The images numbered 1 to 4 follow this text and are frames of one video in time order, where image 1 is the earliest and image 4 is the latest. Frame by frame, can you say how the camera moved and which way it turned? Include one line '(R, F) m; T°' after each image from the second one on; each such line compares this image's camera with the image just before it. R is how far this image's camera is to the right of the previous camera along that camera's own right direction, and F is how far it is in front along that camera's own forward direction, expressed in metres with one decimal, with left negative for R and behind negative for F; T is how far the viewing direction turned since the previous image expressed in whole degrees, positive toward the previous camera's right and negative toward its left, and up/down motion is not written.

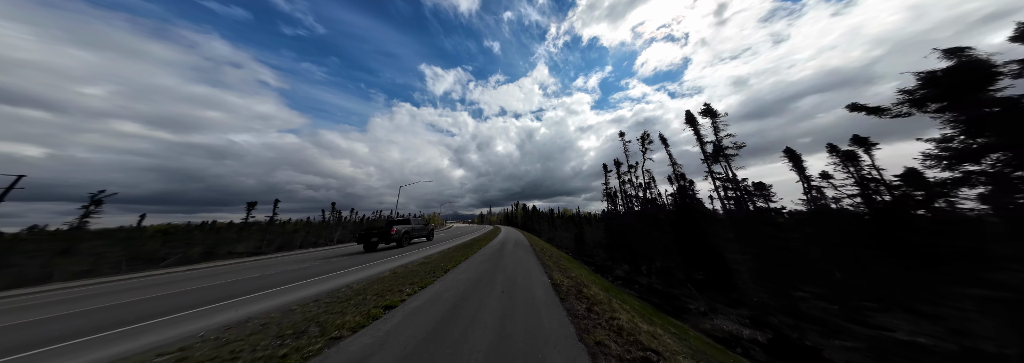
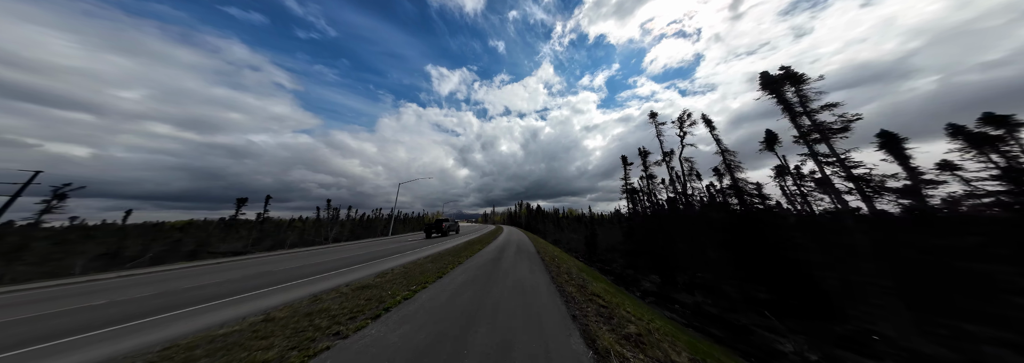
(0.0, +0.9) m; -1°
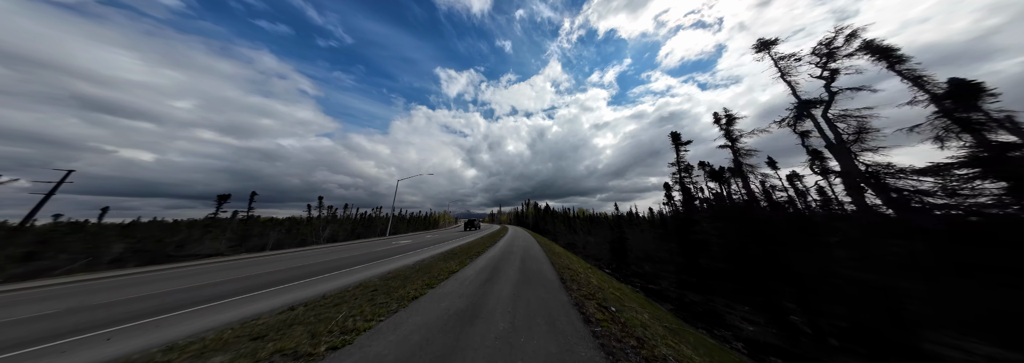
(+0.1, +1.6) m; -3°
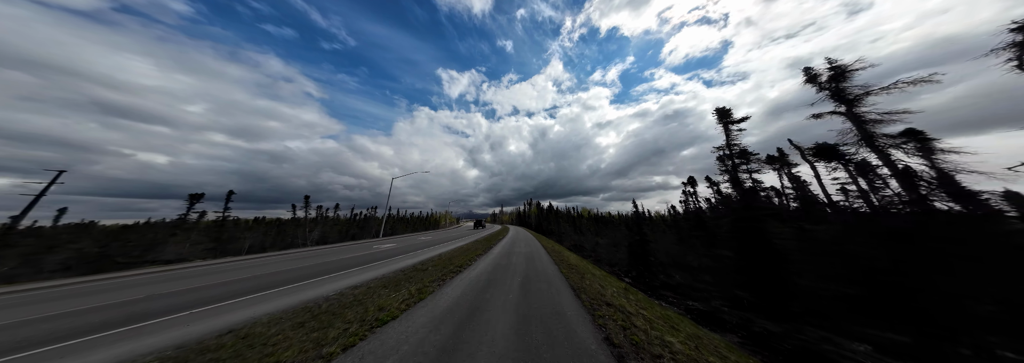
(+0.1, +1.0) m; -1°
